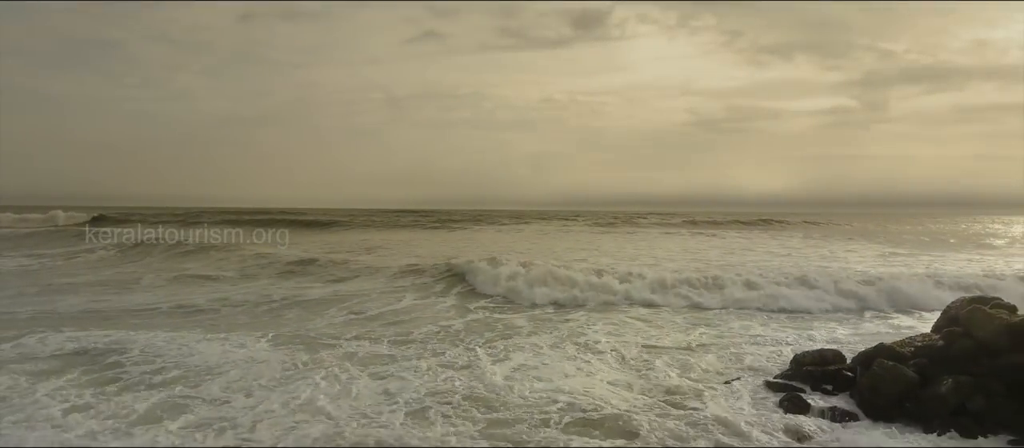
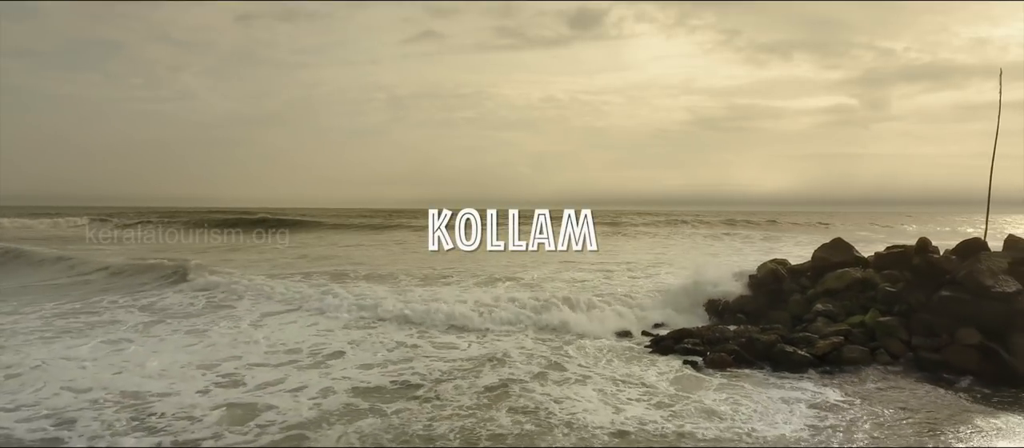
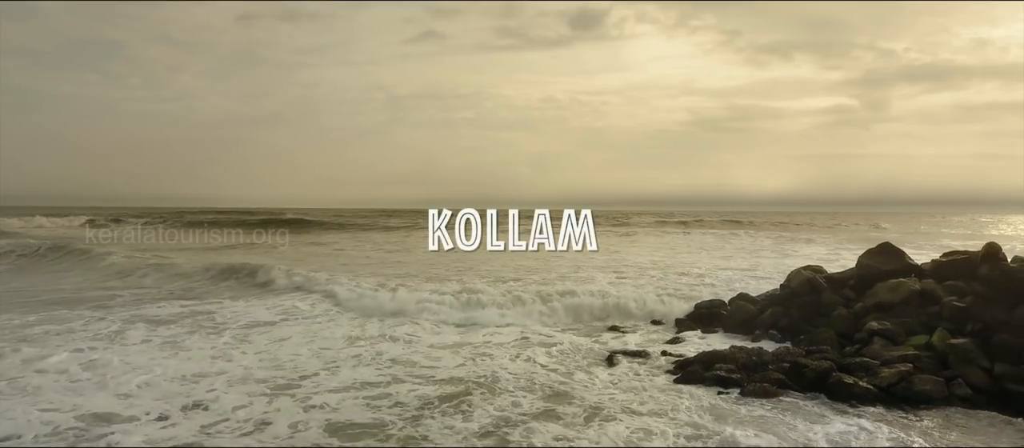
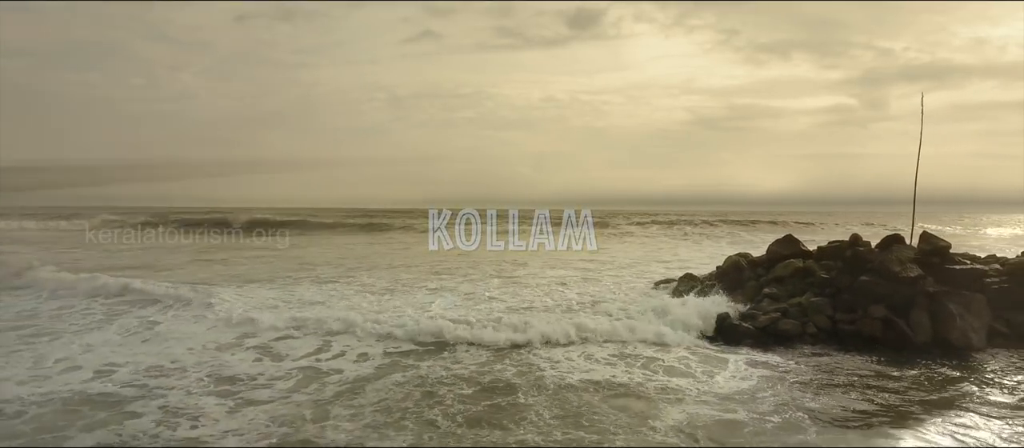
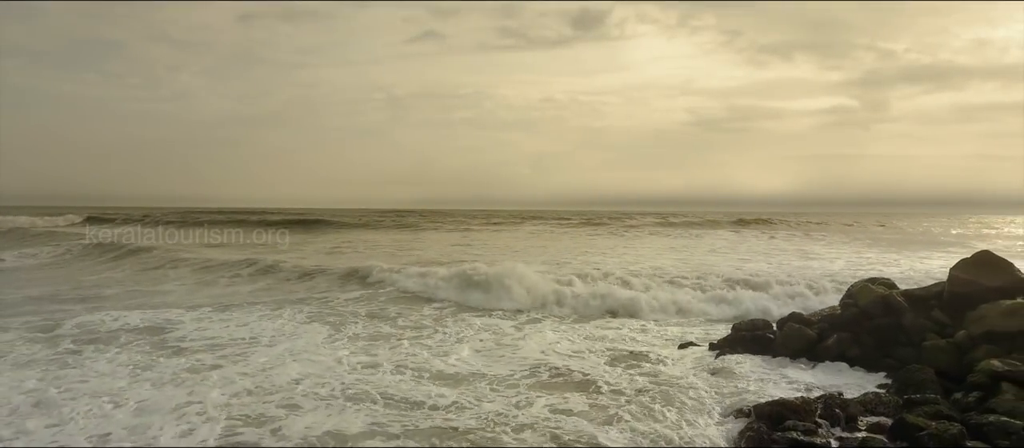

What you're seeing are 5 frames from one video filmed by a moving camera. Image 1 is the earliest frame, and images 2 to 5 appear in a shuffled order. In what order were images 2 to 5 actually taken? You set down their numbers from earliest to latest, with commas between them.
5, 3, 2, 4
